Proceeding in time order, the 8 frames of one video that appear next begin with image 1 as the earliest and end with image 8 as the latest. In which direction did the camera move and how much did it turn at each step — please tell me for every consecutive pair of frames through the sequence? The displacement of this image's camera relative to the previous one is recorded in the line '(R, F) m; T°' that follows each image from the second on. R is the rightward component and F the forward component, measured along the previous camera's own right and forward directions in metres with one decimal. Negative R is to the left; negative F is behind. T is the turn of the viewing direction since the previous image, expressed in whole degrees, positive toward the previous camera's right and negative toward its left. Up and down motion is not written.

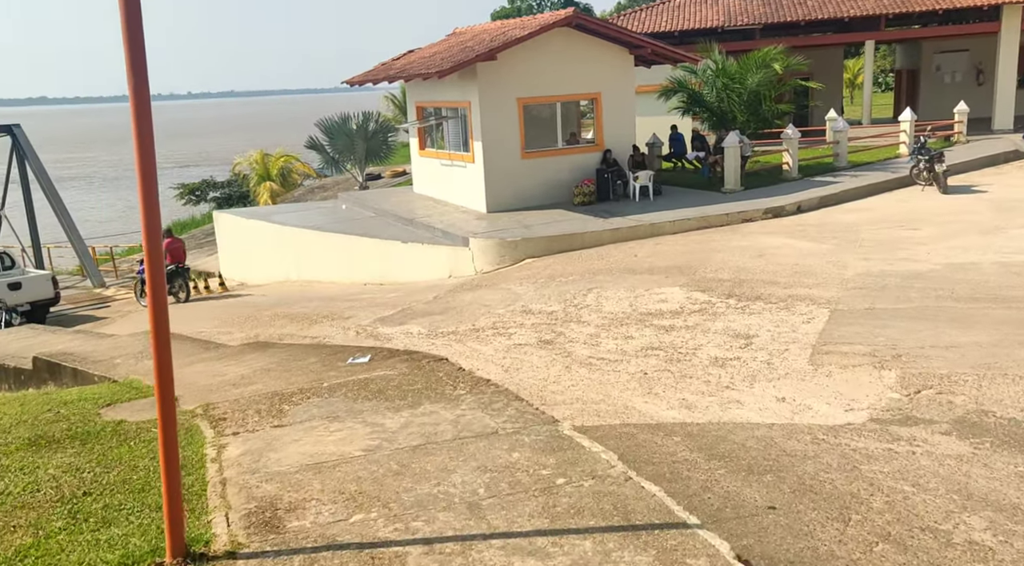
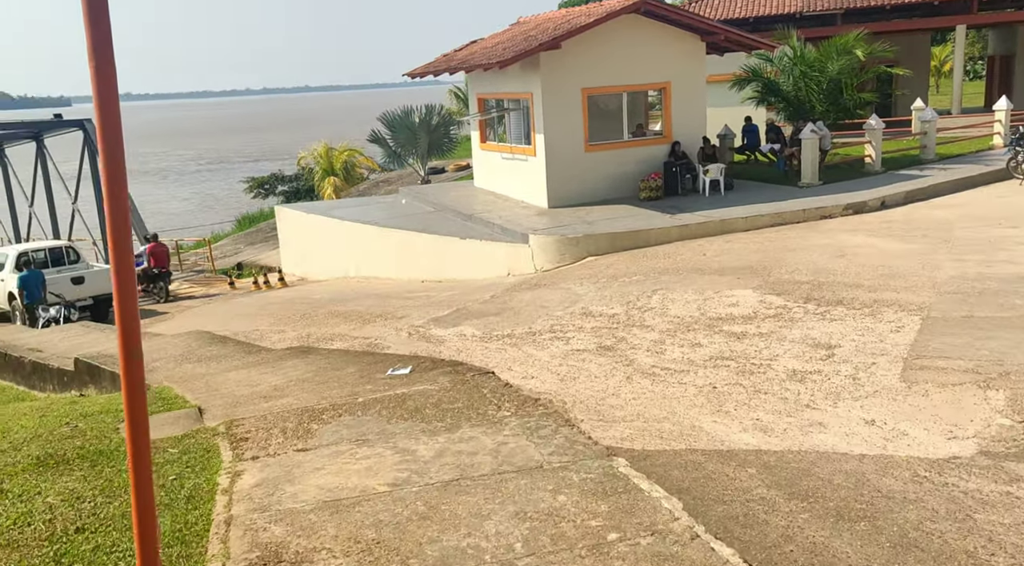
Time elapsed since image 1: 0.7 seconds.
(+0.1, +0.6) m; -4°
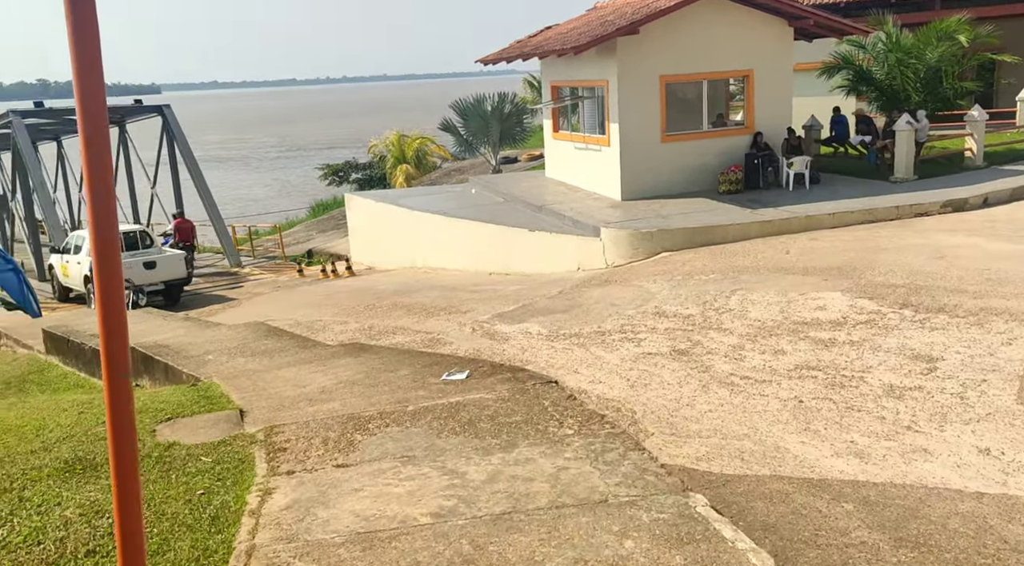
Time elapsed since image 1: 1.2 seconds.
(0.0, +0.5) m; -4°
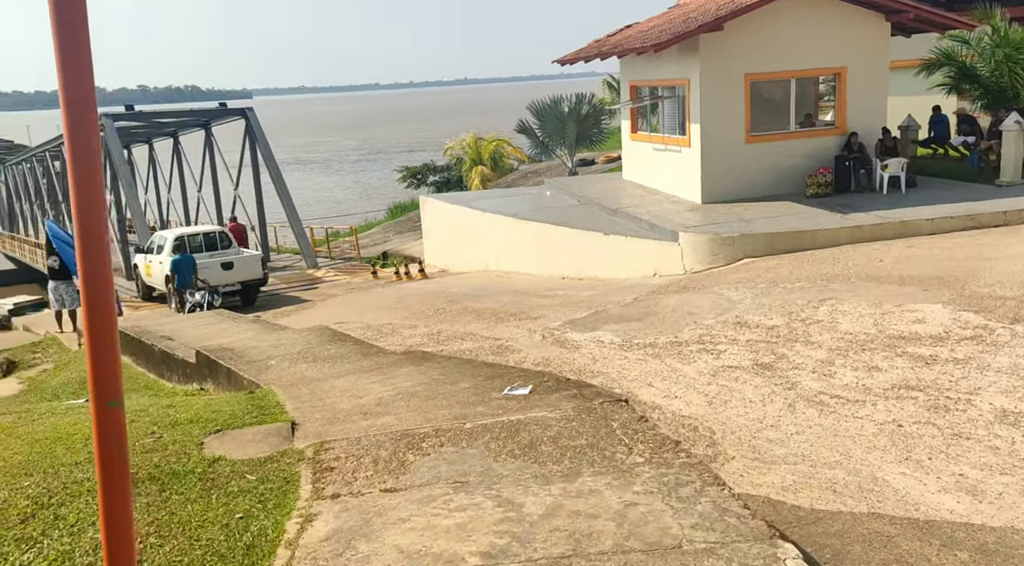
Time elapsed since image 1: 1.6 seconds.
(0.0, +0.4) m; -5°
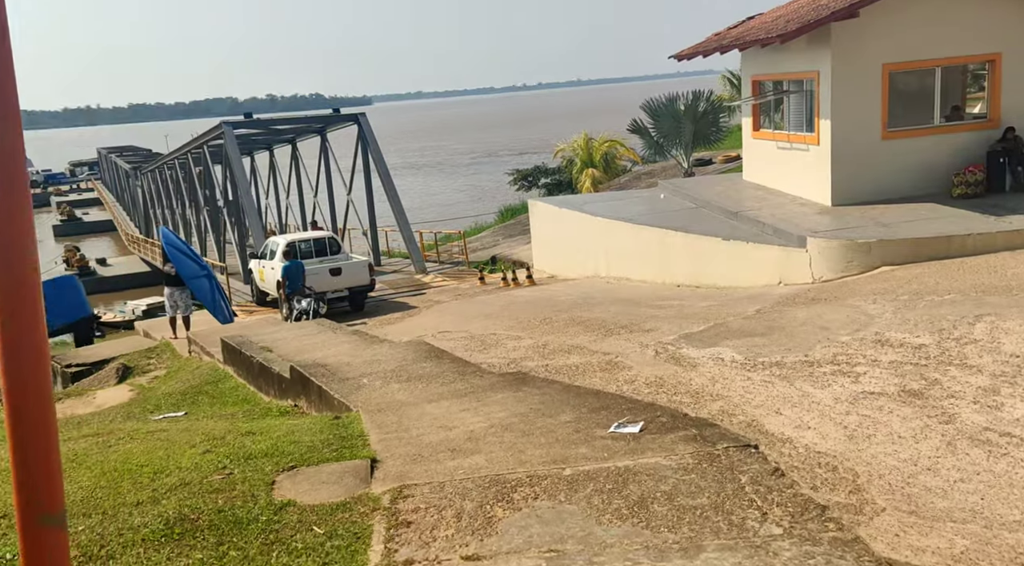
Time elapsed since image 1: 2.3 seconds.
(0.0, +0.7) m; -7°
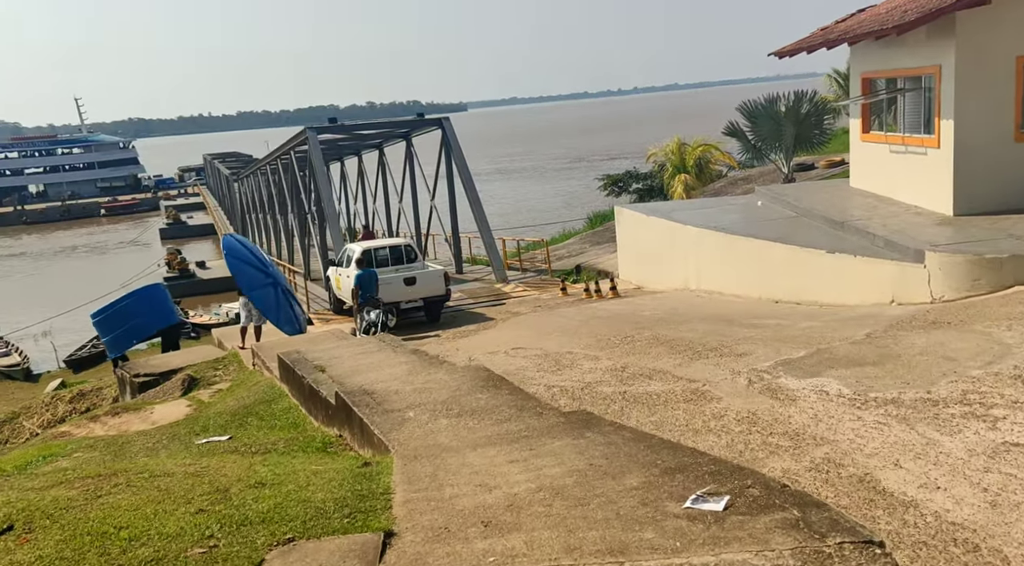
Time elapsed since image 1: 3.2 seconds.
(+0.2, +1.0) m; -6°
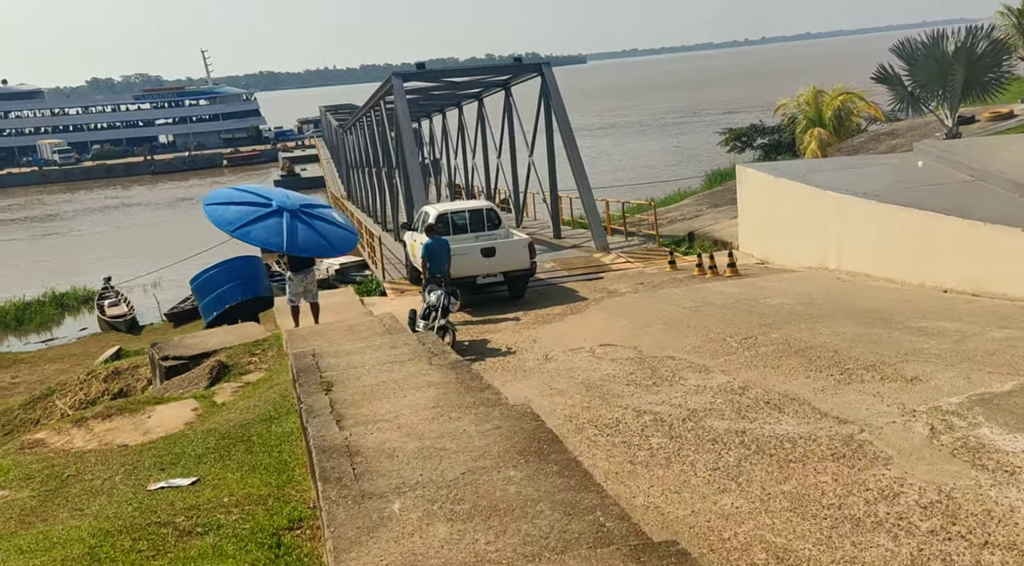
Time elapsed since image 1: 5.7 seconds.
(+0.2, +2.5) m; -7°
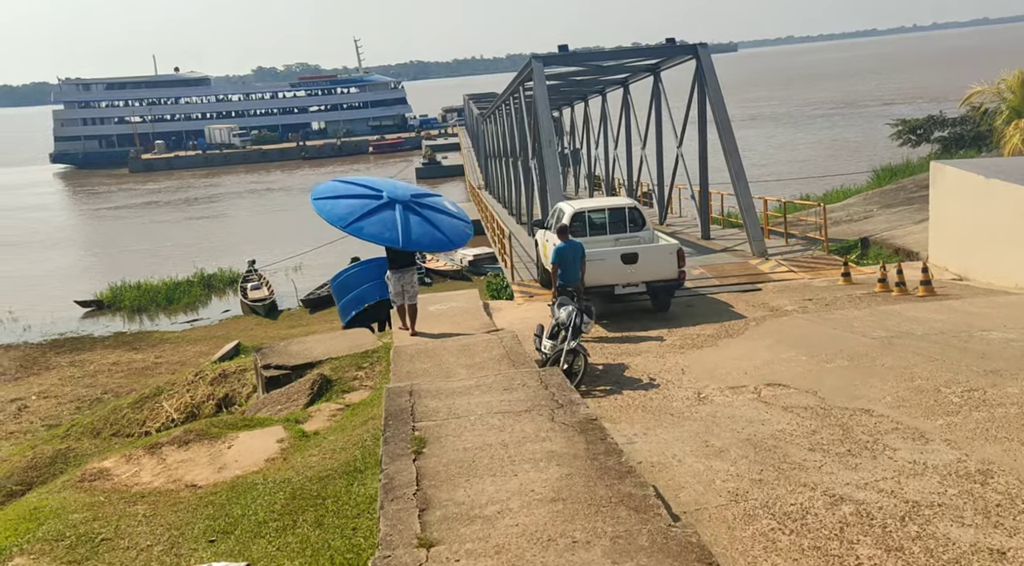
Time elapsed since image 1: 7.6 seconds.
(-0.1, +1.7) m; -8°
